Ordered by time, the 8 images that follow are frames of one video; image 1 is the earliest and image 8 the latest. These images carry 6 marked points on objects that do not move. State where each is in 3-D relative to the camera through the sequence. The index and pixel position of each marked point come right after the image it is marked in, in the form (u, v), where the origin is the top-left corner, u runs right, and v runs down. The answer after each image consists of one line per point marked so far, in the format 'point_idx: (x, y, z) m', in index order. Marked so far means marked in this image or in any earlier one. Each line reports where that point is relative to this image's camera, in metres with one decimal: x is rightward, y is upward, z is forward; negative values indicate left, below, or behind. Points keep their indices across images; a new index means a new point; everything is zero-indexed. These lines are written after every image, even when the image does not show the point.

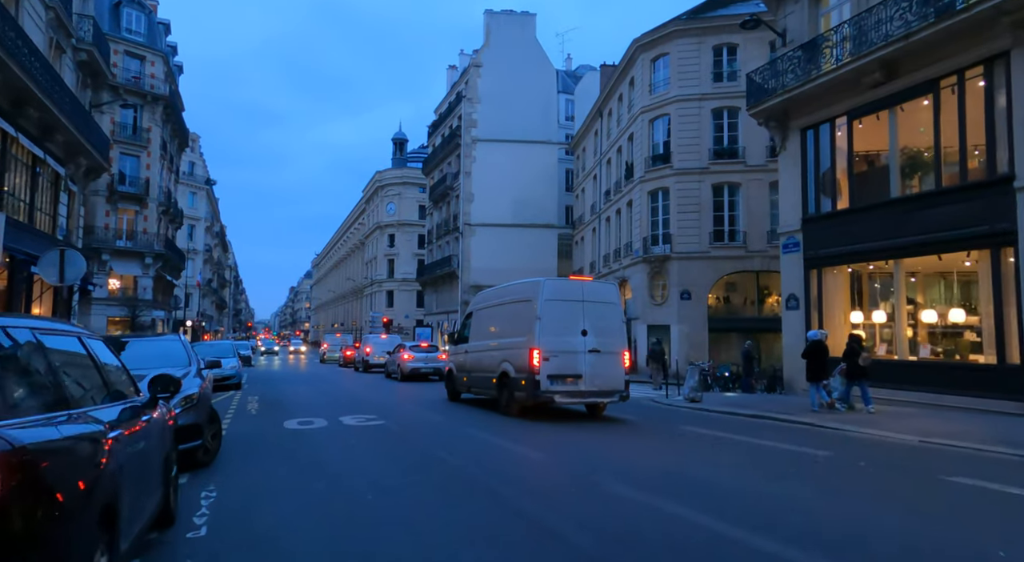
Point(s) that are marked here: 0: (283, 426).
0: (-4.2, -2.7, +11.6) m
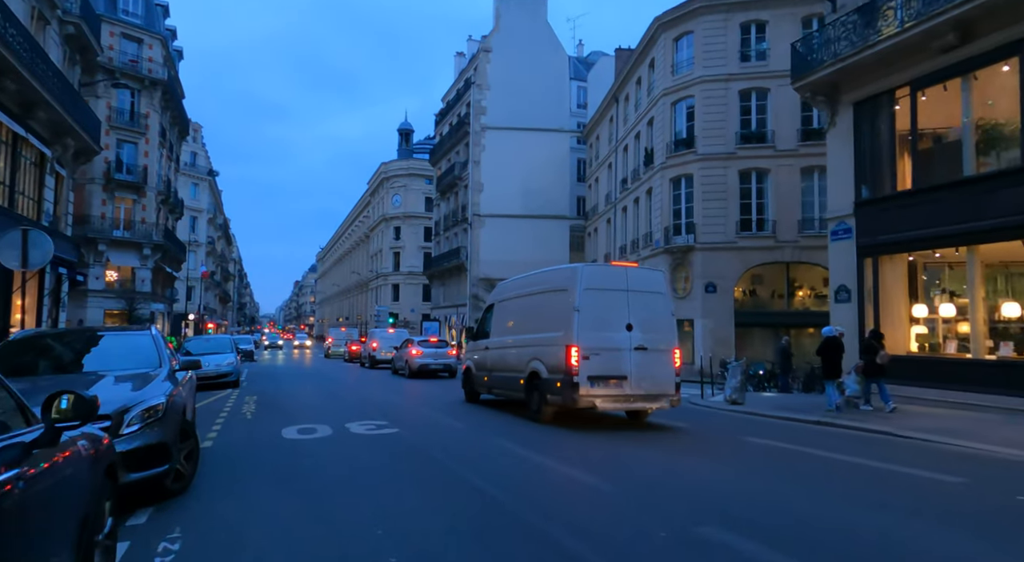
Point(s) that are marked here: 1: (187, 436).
0: (-3.7, -2.5, +10.0) m
1: (-3.1, -1.5, +6.1) m
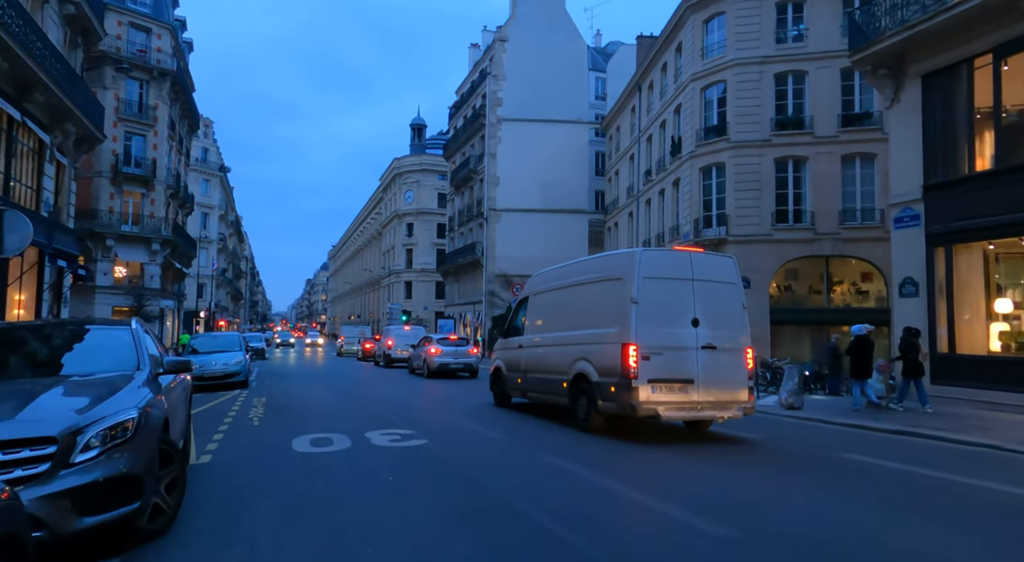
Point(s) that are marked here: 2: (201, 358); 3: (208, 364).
0: (-3.1, -2.3, +8.6) m
1: (-2.6, -1.3, +4.8) m
2: (-9.2, -2.3, +18.7) m
3: (-8.9, -2.4, +18.6) m
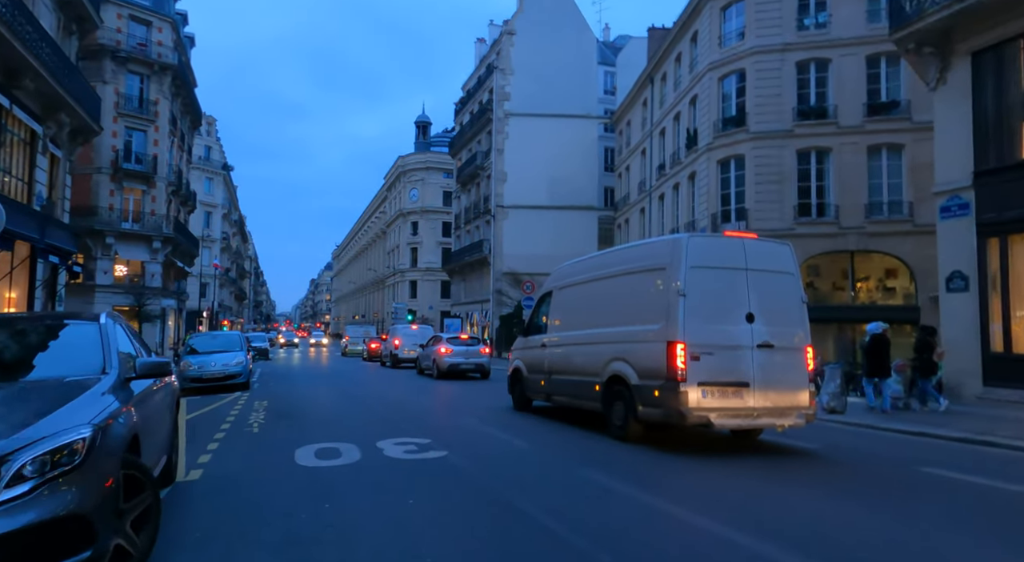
0: (-2.7, -2.2, +7.7) m
1: (-2.2, -1.2, +3.8) m
2: (-8.7, -2.2, +17.8) m
3: (-8.5, -2.3, +17.6) m
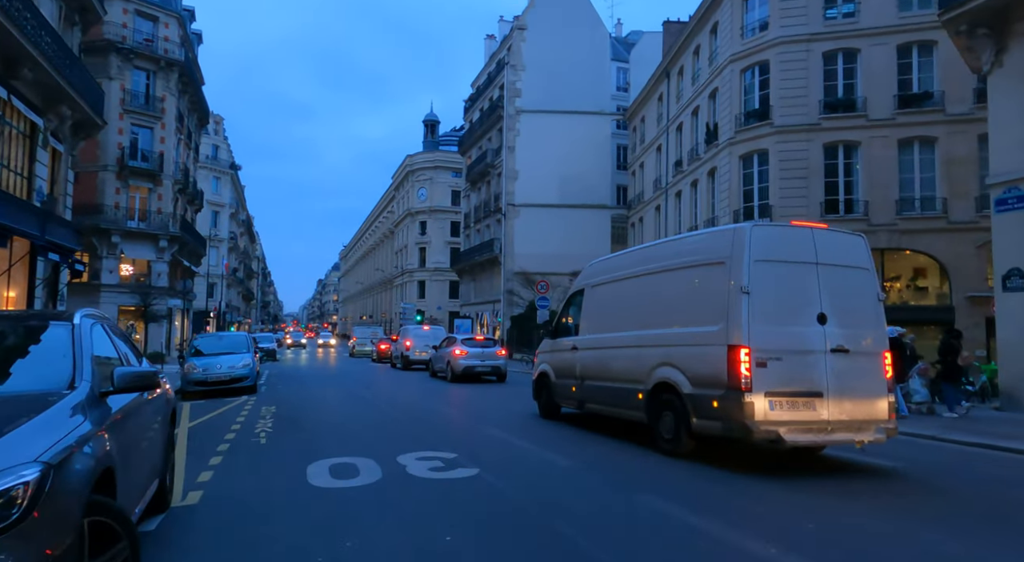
0: (-2.3, -2.1, +6.8) m
1: (-1.8, -1.2, +2.9) m
2: (-8.2, -2.1, +17.0) m
3: (-8.0, -2.3, +16.8) m
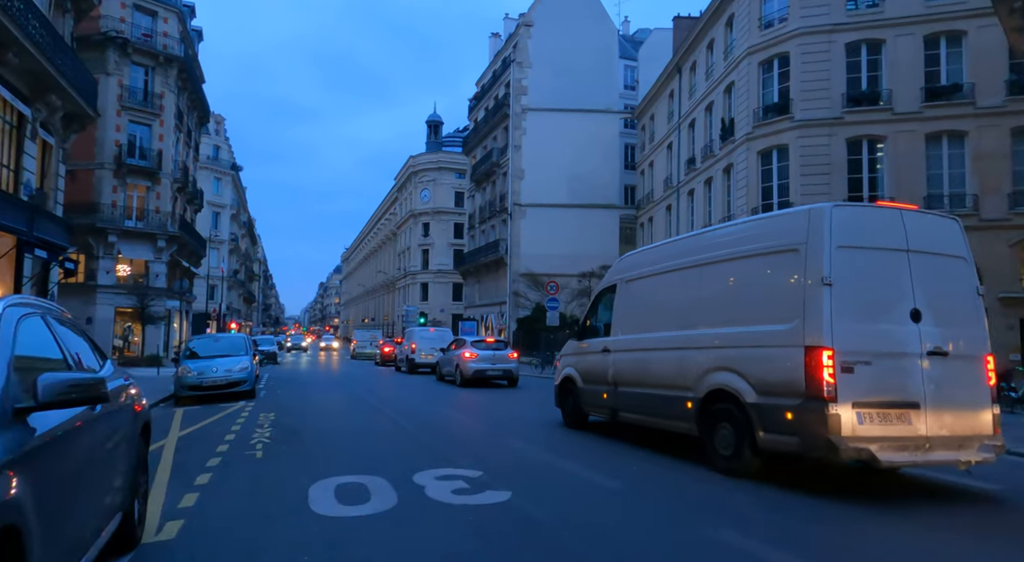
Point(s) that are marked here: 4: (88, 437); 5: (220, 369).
0: (-1.9, -2.0, +5.8) m
1: (-1.5, -1.1, +1.9) m
2: (-7.8, -2.1, +16.0) m
3: (-7.6, -2.2, +15.8) m
4: (-2.2, -0.8, +3.4) m
5: (-7.3, -2.2, +15.9) m
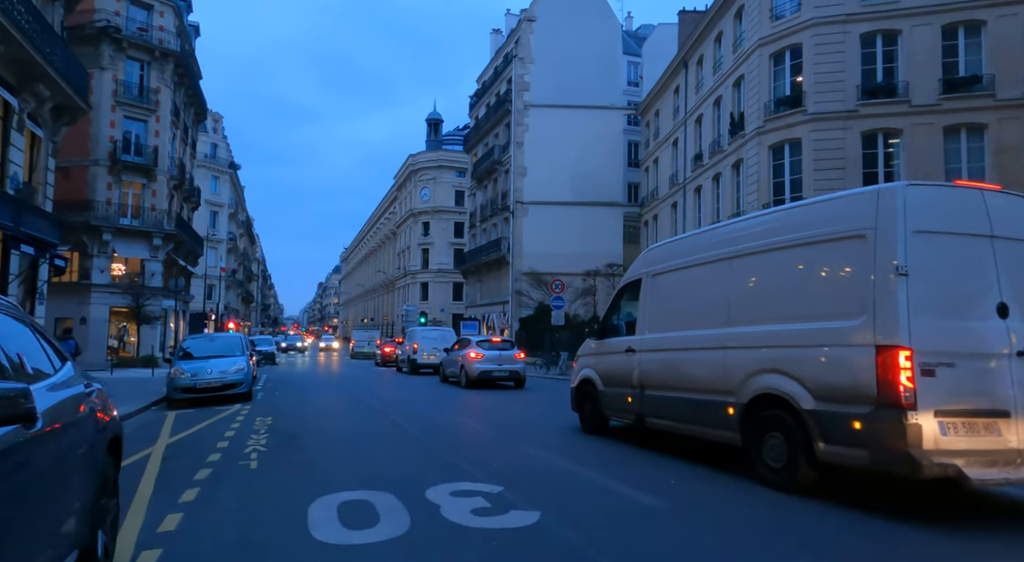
0: (-1.7, -2.0, +5.1) m
1: (-1.3, -1.0, +1.2) m
2: (-7.6, -2.0, +15.3) m
3: (-7.4, -2.2, +15.1) m
4: (-2.0, -0.7, +2.7) m
5: (-7.1, -2.1, +15.2) m
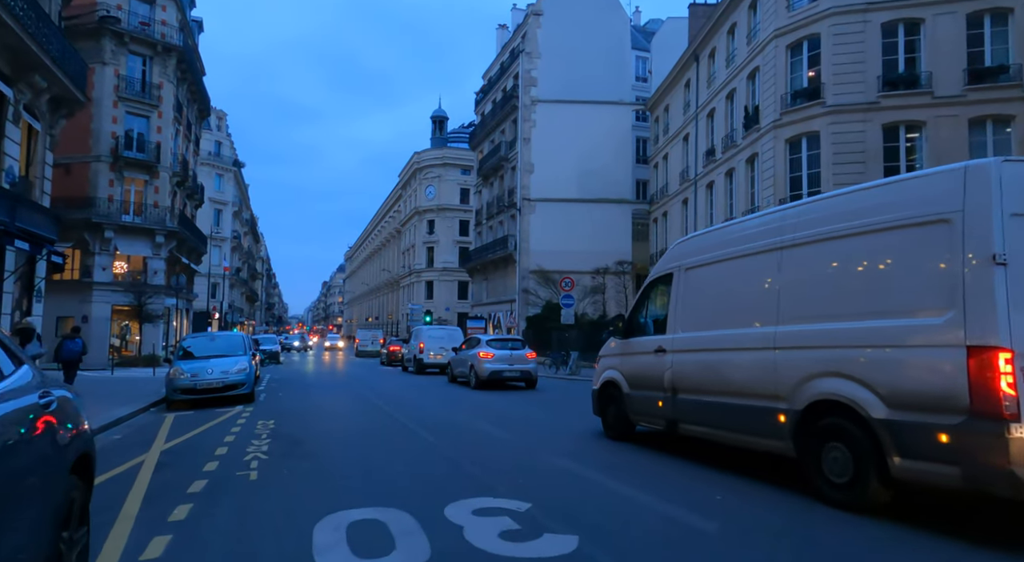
0: (-1.5, -1.9, +4.4) m
1: (-1.1, -0.9, +0.6) m
2: (-7.3, -1.9, +14.7) m
3: (-7.1, -2.1, +14.5) m
4: (-1.8, -0.7, +2.1) m
5: (-6.8, -2.1, +14.6) m
